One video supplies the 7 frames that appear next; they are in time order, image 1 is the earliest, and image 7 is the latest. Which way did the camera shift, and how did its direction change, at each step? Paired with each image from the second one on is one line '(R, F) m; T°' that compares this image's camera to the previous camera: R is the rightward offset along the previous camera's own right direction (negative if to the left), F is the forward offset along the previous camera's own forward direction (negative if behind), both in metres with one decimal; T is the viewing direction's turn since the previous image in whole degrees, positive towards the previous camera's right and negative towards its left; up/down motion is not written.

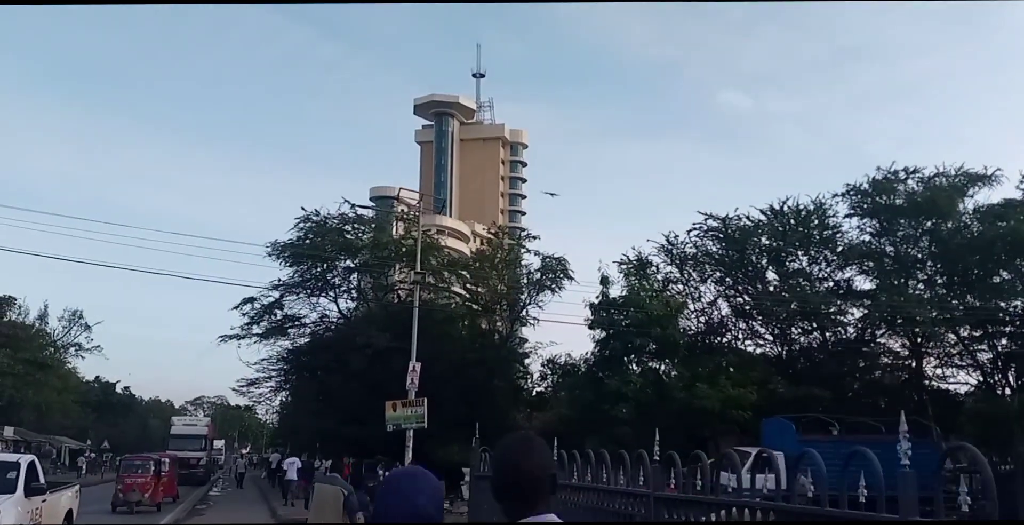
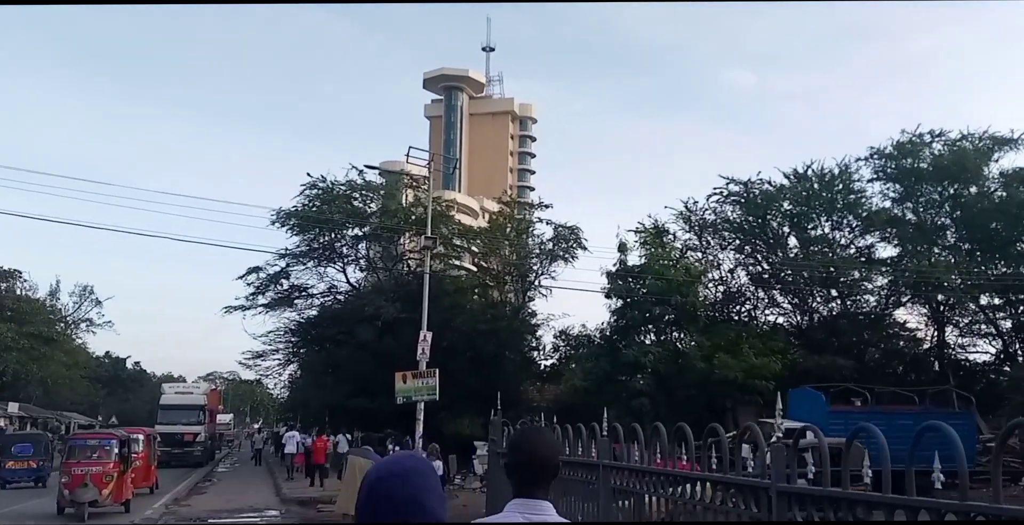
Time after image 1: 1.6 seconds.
(-0.3, +1.2) m; -1°
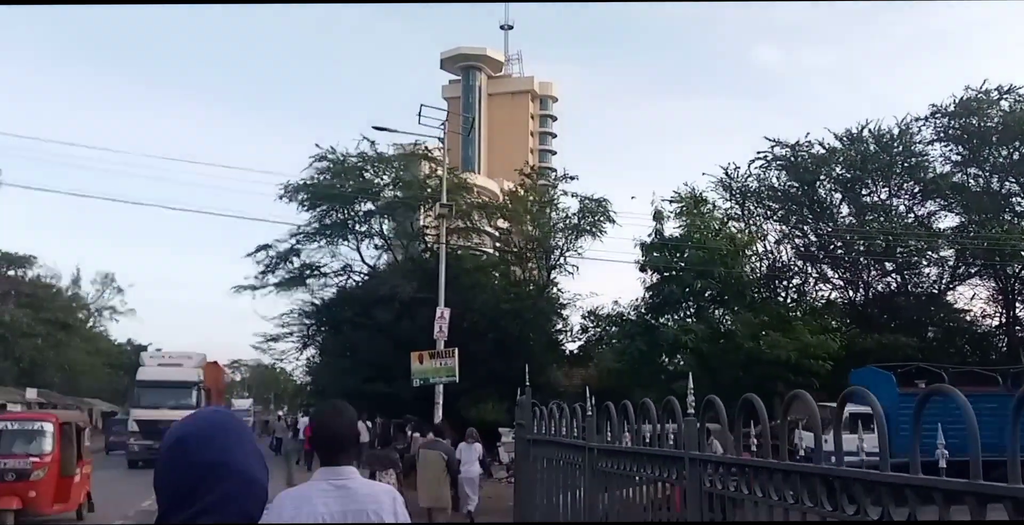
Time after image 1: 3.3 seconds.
(-0.1, +2.6) m; -2°
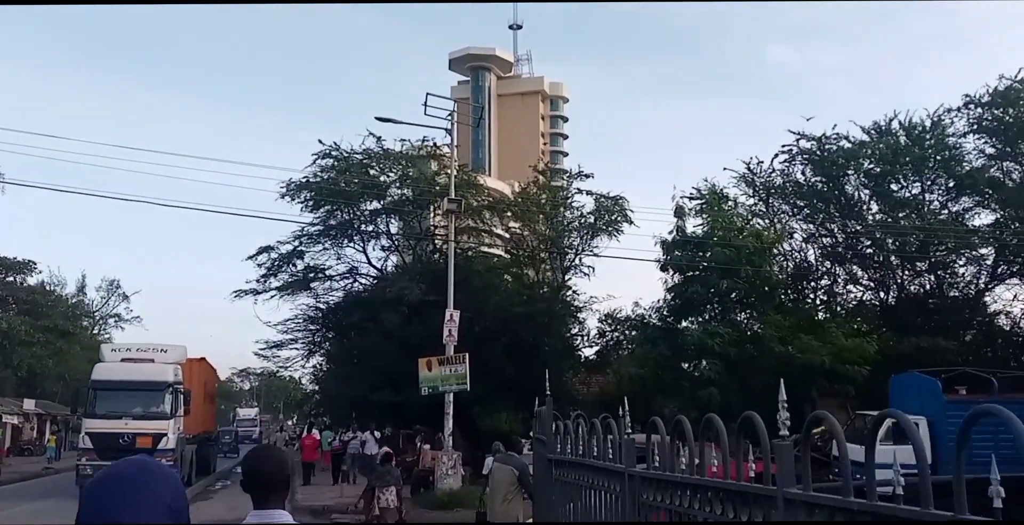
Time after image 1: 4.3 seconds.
(-0.2, +1.6) m; -1°
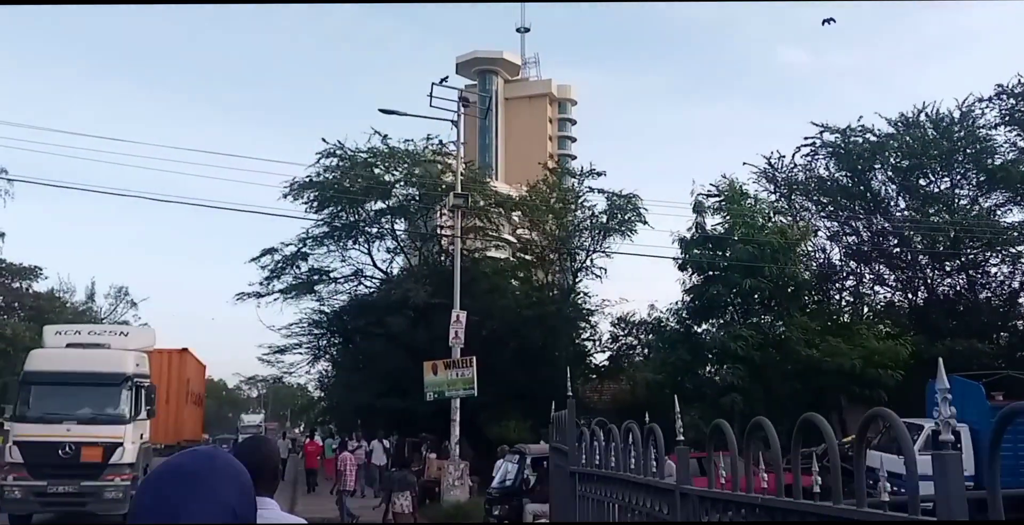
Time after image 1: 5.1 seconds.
(0.0, +1.2) m; -1°
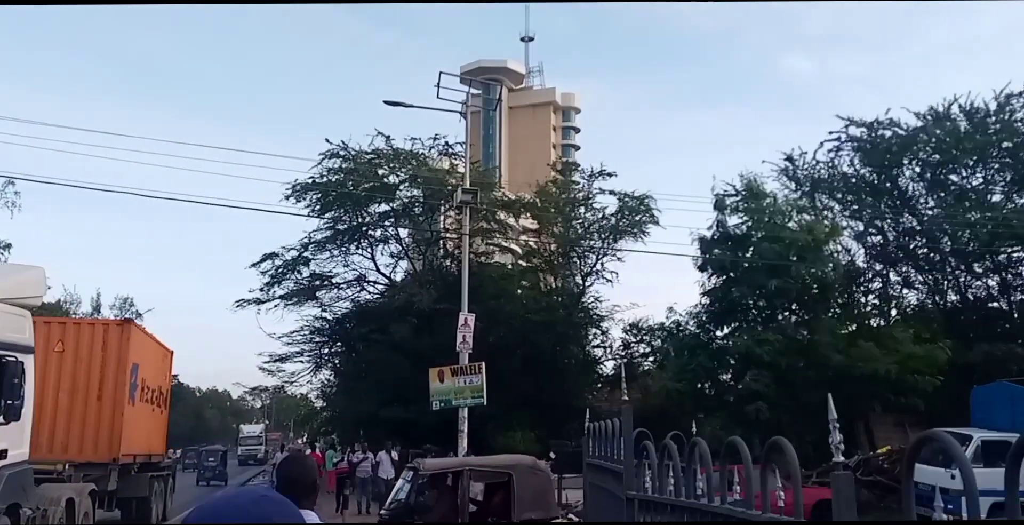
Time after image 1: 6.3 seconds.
(-0.1, +1.3) m; -1°
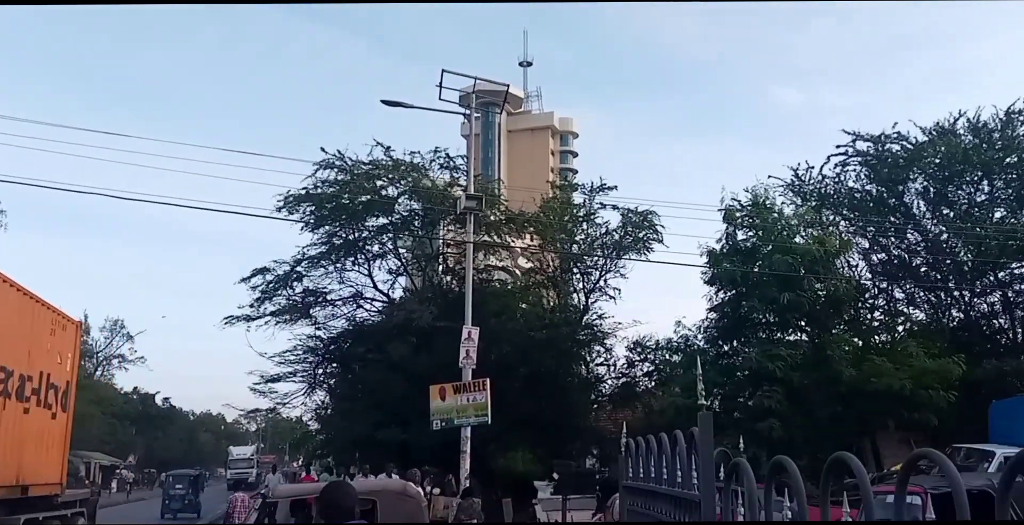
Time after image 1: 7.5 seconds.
(-0.3, +0.7) m; +1°
